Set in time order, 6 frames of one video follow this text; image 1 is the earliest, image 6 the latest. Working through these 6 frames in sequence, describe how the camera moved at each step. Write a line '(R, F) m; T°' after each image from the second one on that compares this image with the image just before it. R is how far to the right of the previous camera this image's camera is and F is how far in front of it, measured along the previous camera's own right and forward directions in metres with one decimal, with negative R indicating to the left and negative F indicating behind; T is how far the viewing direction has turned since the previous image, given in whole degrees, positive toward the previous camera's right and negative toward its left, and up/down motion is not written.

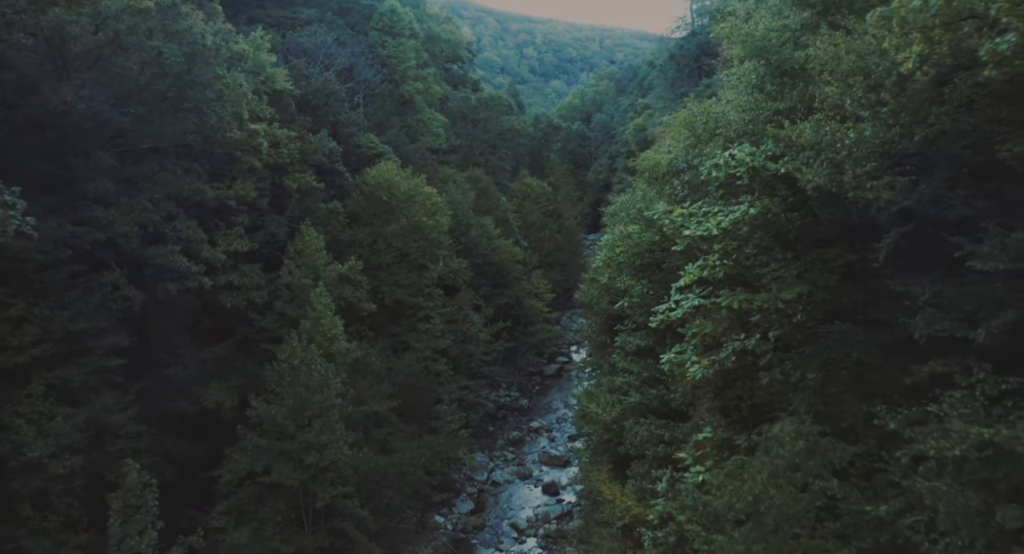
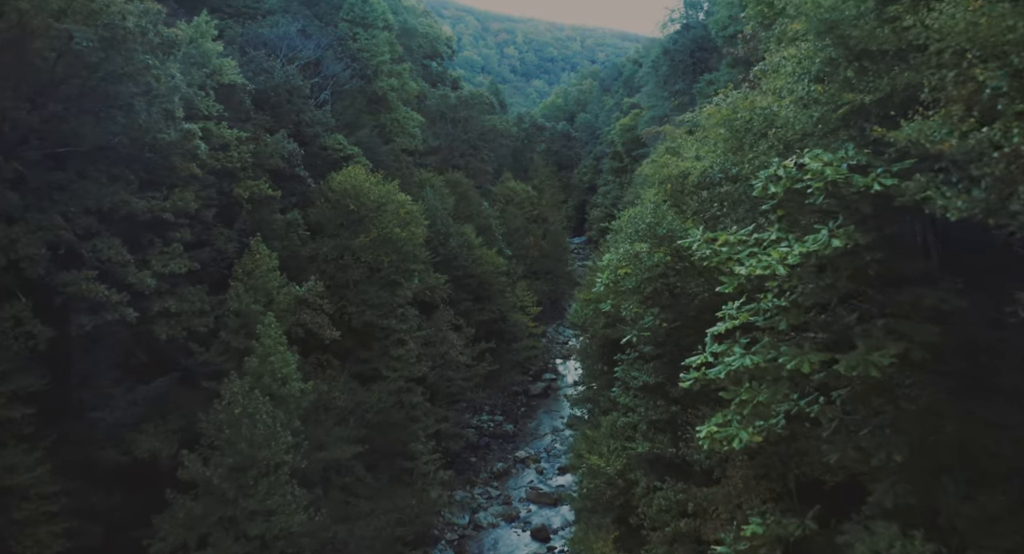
(-0.1, +2.7) m; +2°
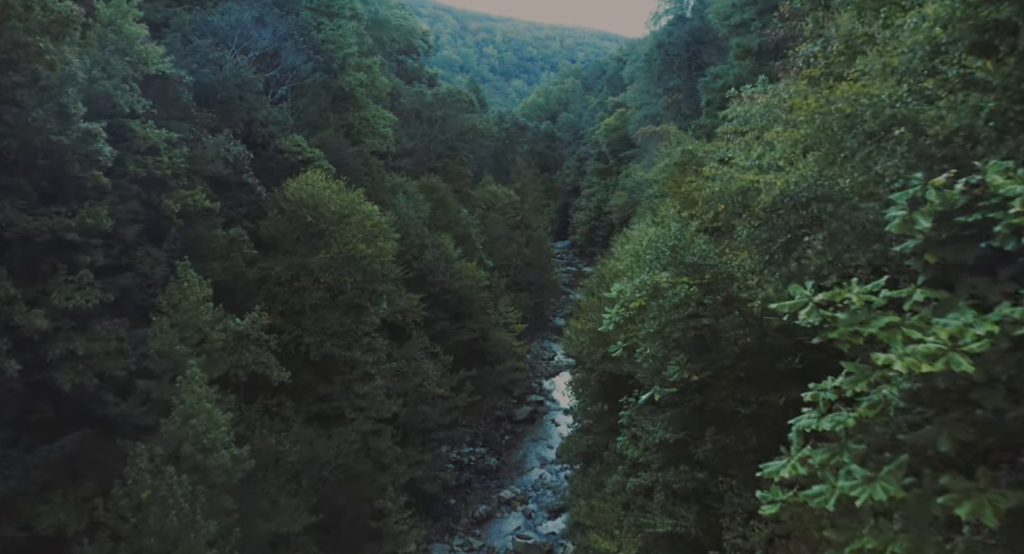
(-0.1, +2.9) m; +2°
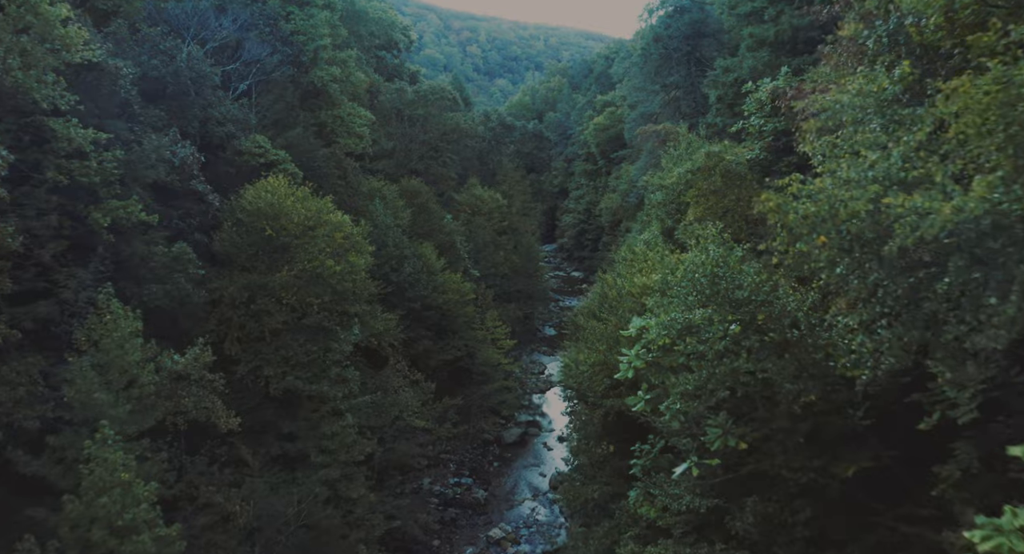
(-0.1, +2.3) m; +1°
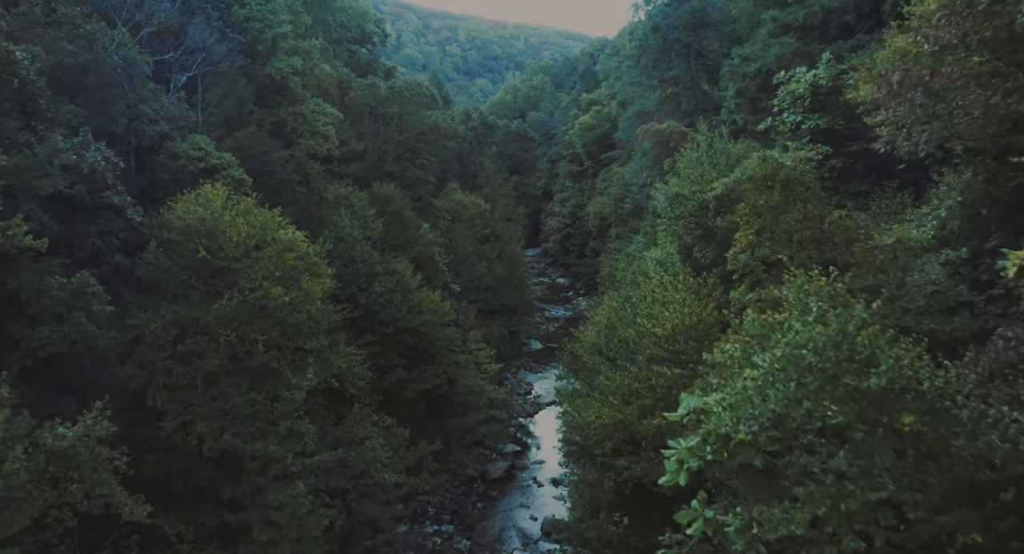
(-0.2, +2.8) m; +2°
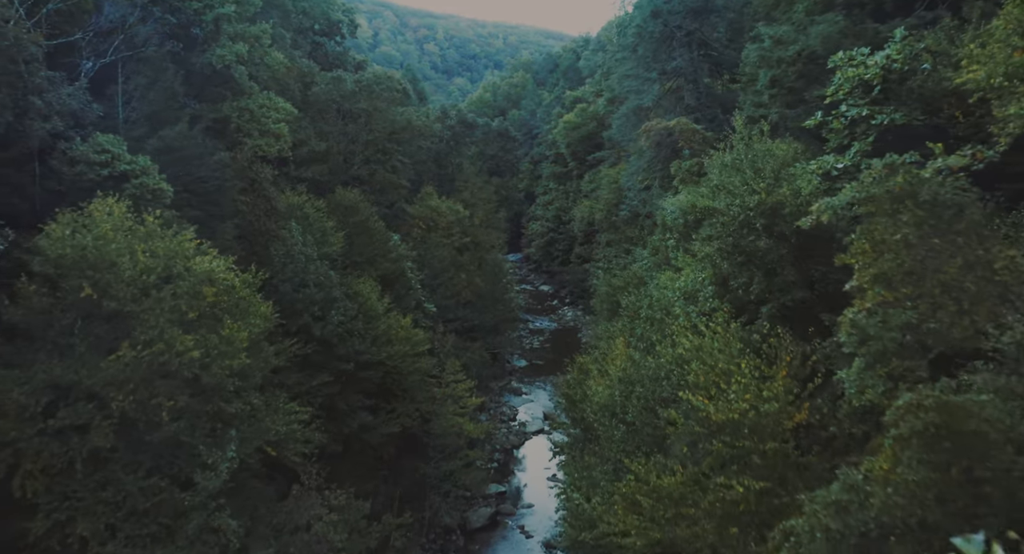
(-0.1, +3.1) m; +2°
